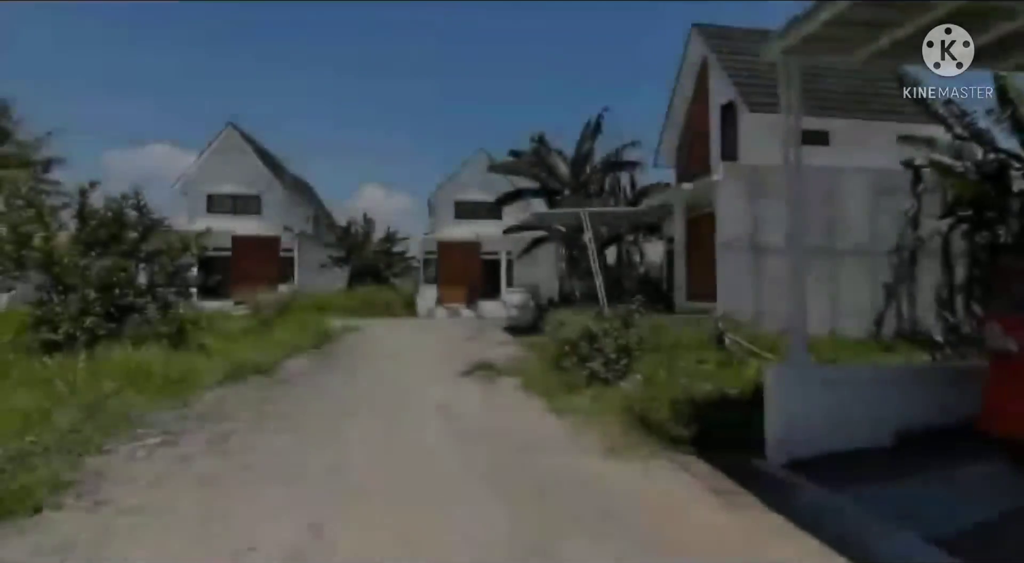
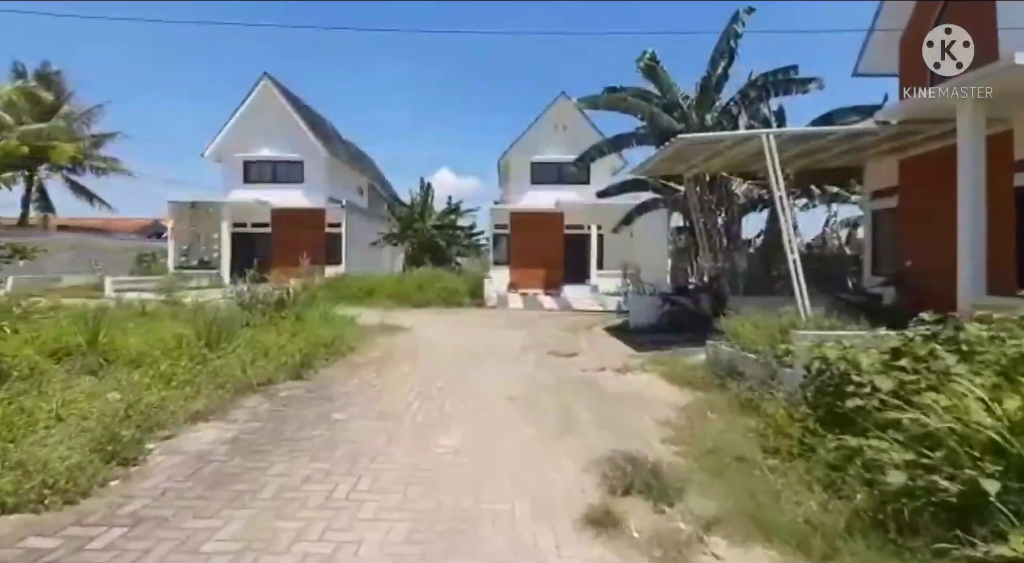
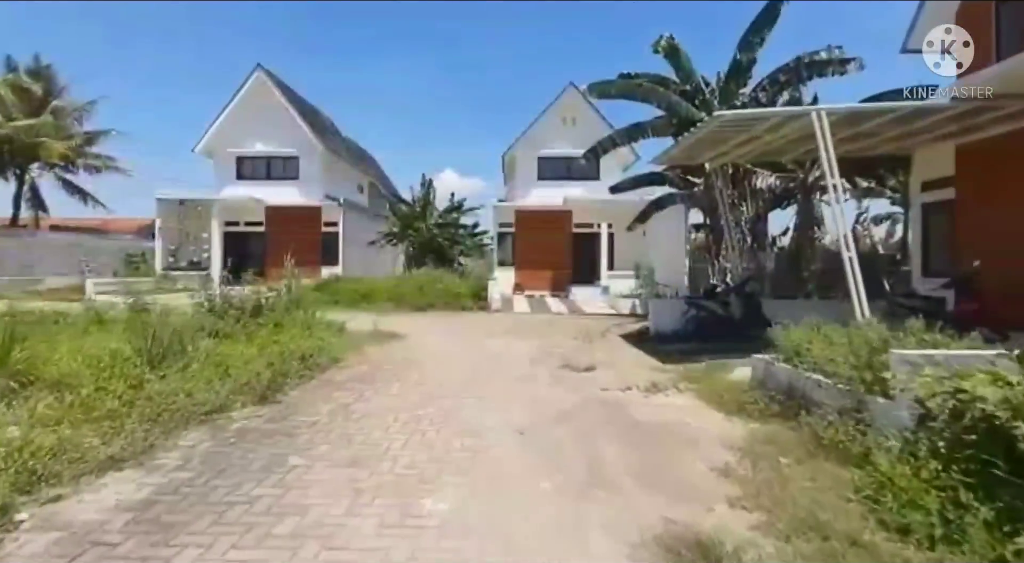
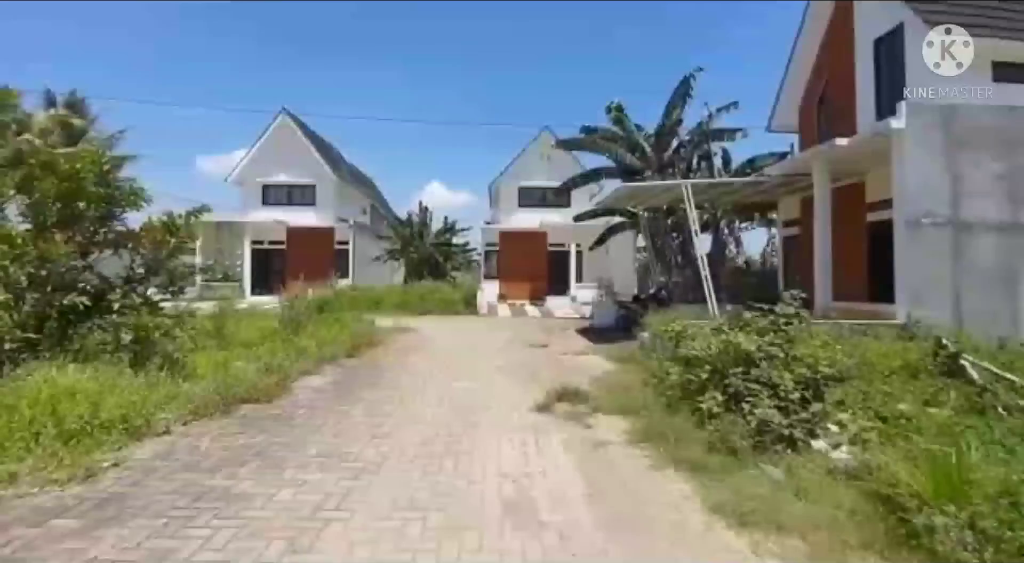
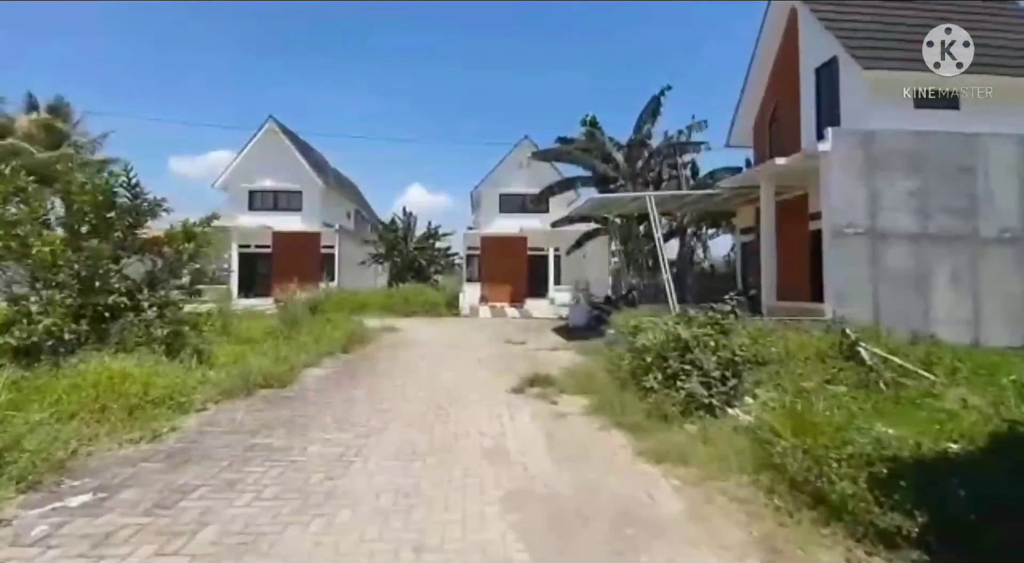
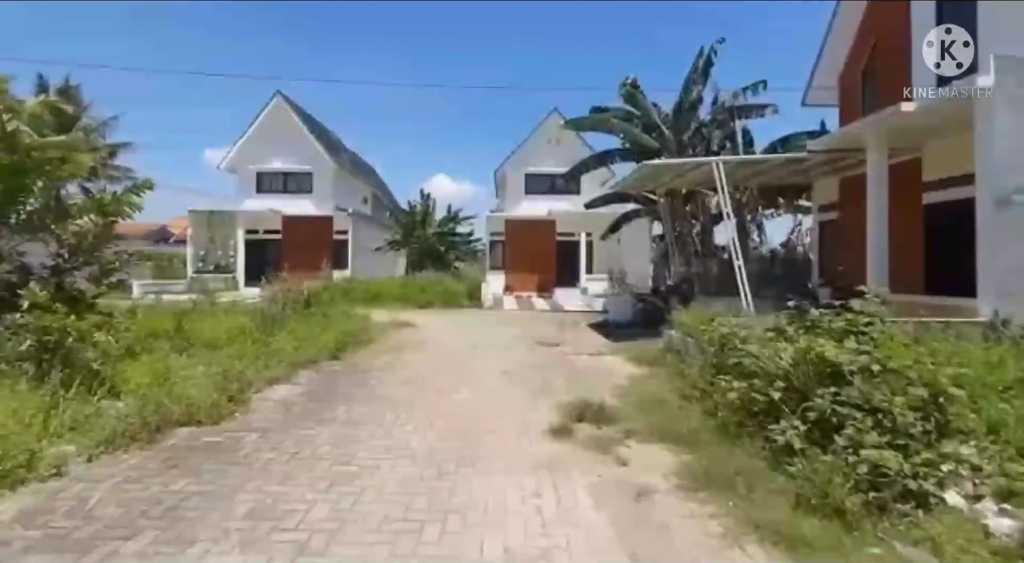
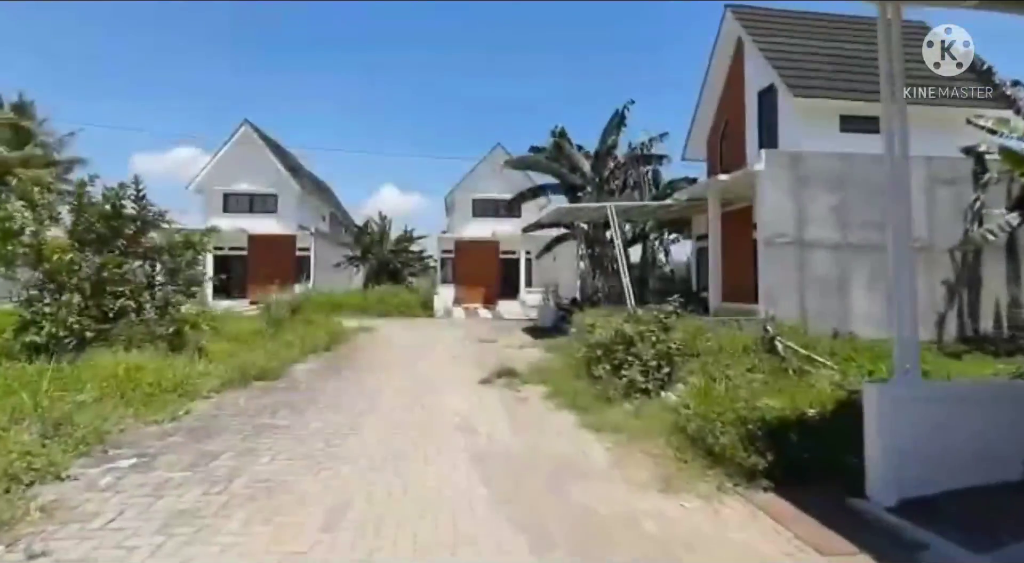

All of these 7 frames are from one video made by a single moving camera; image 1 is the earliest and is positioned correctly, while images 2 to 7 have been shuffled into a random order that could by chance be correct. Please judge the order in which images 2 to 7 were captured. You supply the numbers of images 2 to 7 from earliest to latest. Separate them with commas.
7, 5, 4, 6, 2, 3
